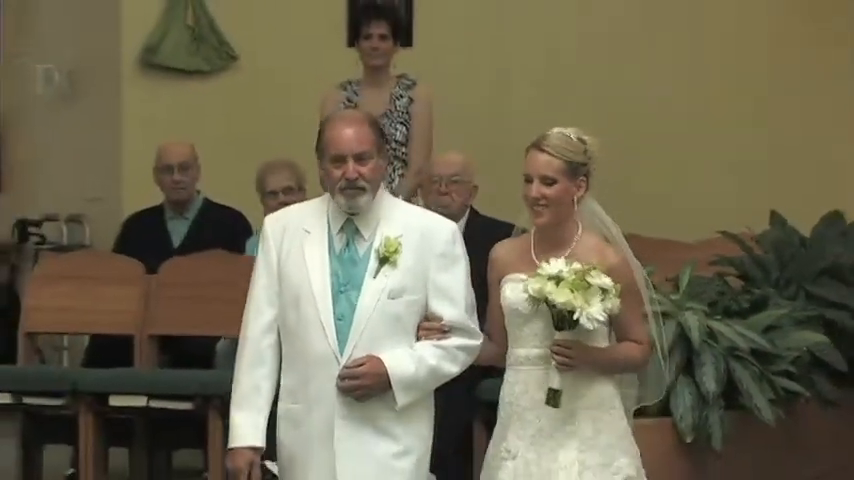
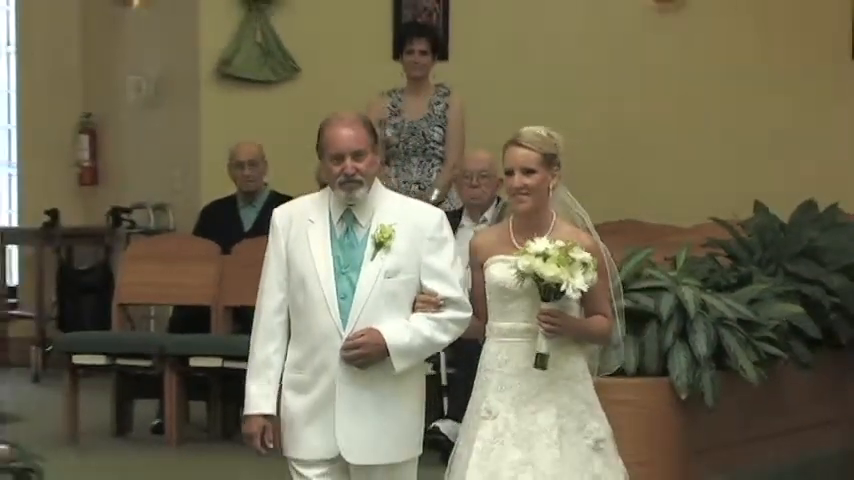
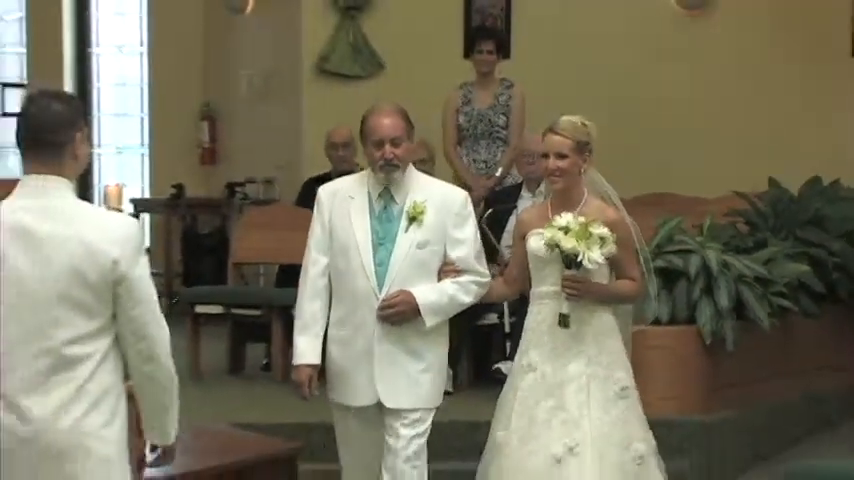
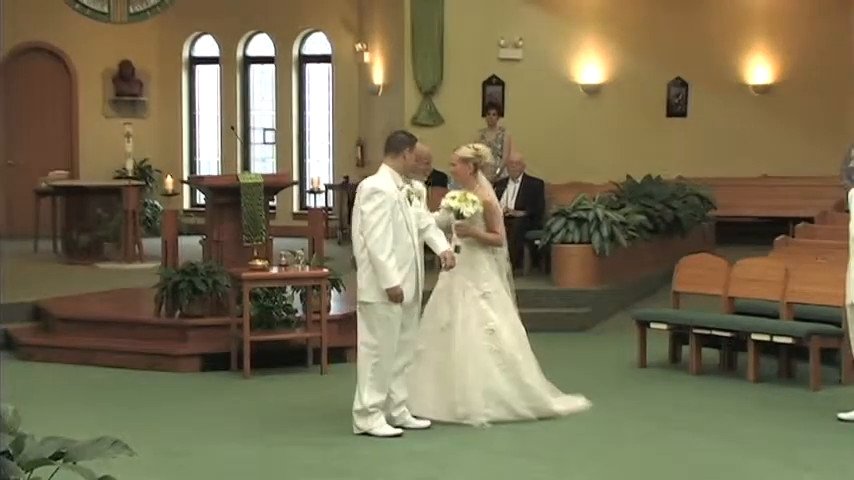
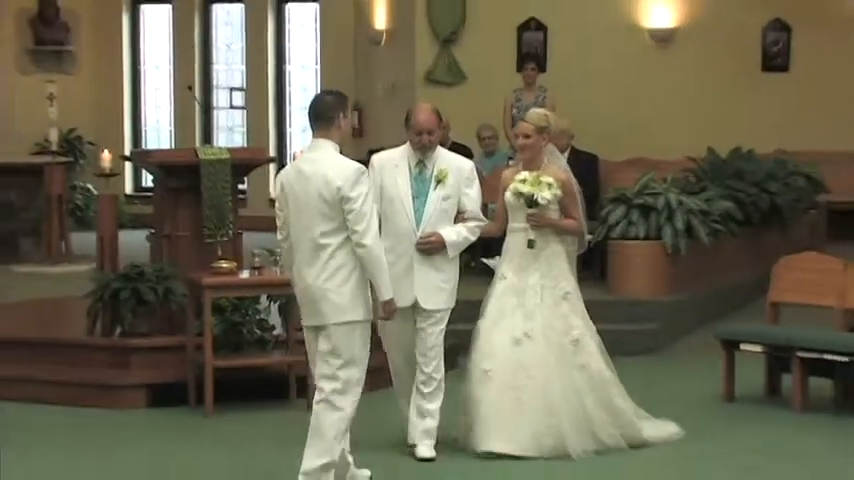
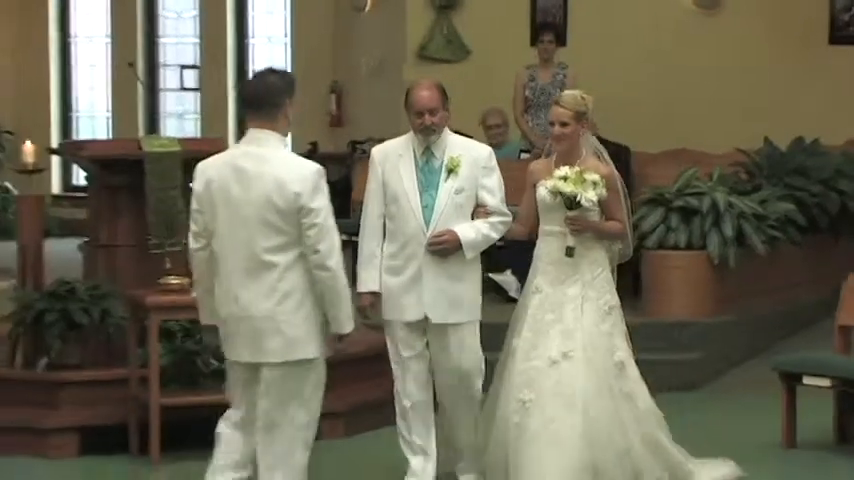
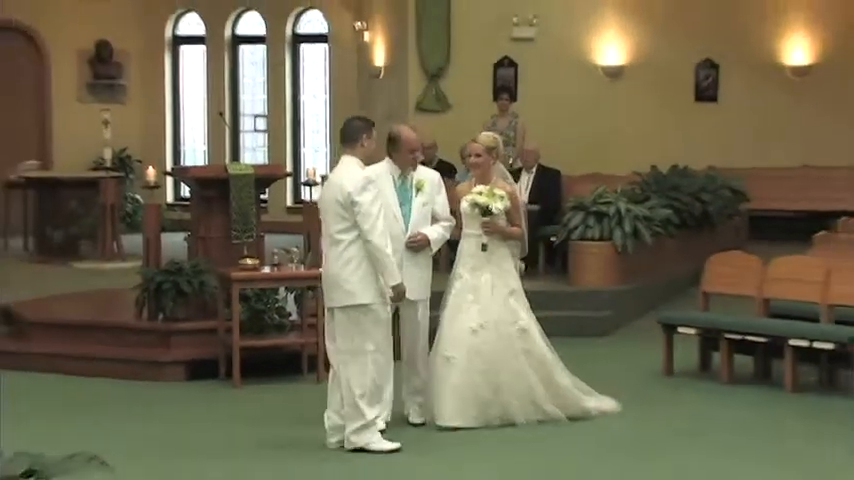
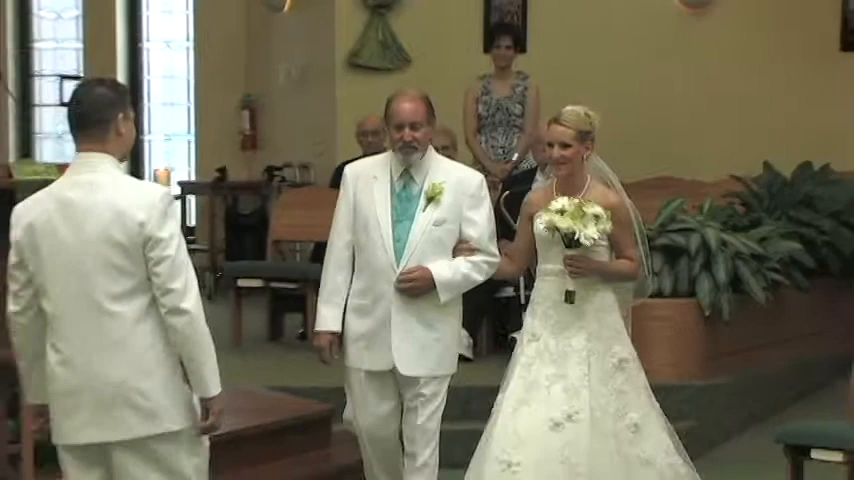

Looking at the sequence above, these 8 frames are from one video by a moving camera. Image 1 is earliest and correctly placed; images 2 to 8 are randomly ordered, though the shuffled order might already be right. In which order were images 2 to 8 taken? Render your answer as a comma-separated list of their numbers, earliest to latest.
2, 3, 8, 6, 5, 7, 4
